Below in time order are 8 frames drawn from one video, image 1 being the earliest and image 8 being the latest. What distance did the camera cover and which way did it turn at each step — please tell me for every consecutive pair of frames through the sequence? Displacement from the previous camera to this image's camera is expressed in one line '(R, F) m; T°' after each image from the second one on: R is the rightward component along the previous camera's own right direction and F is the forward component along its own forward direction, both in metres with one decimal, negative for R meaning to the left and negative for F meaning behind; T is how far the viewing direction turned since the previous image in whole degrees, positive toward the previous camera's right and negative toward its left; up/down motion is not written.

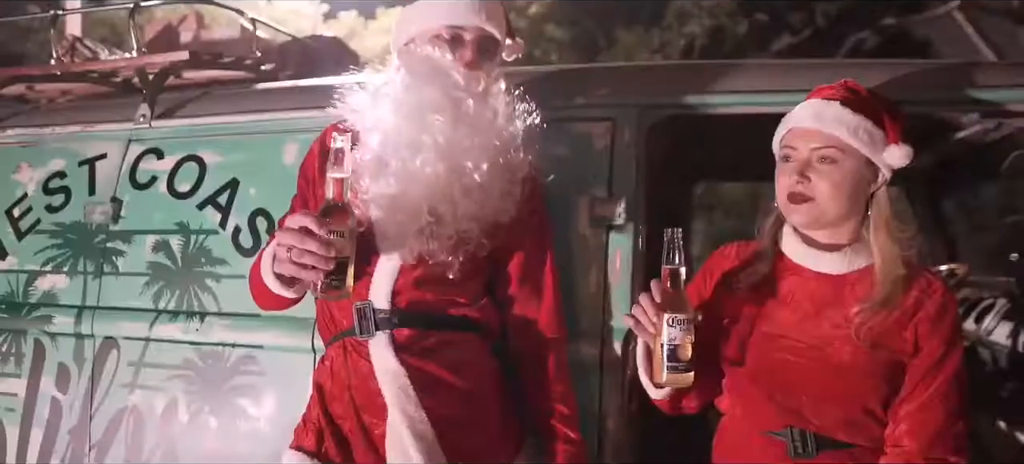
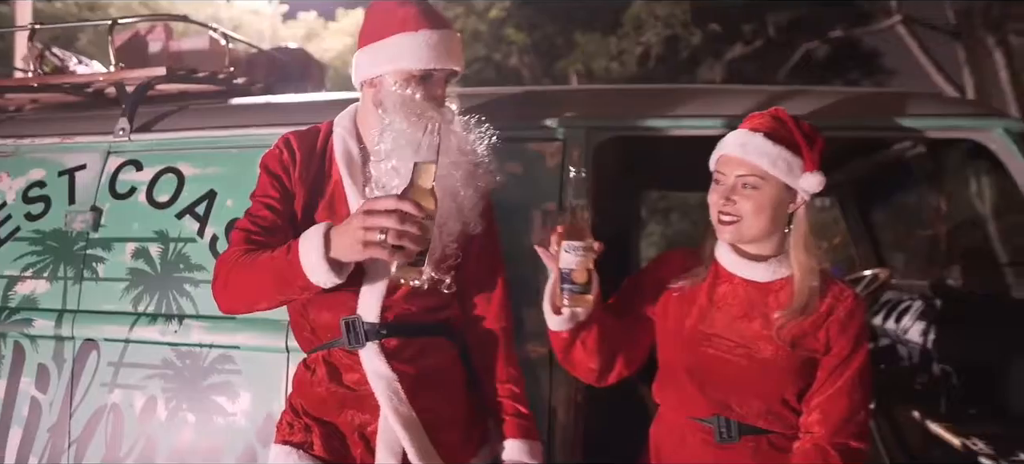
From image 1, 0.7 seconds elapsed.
(0.0, -0.2) m; +3°
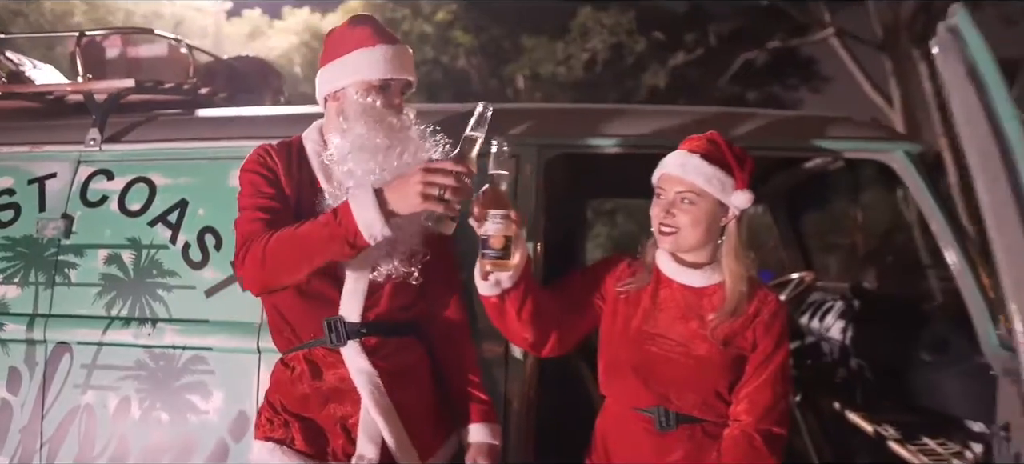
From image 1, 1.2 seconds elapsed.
(0.0, -0.2) m; +4°
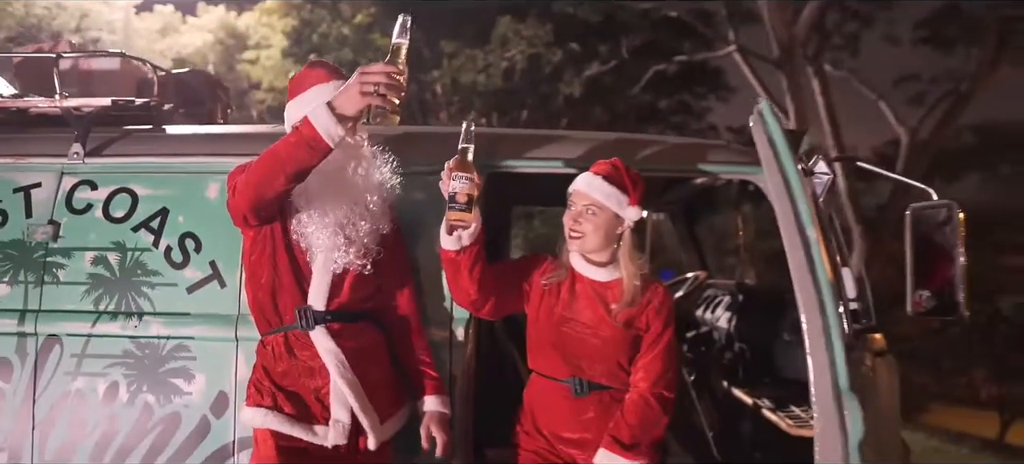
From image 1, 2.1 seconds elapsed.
(-0.1, -0.4) m; +6°
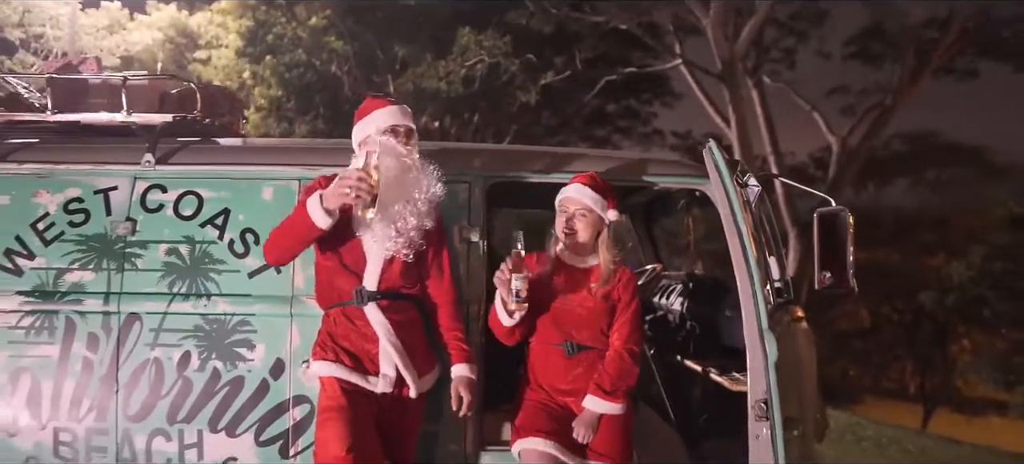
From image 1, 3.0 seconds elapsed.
(-0.2, -0.6) m; +4°
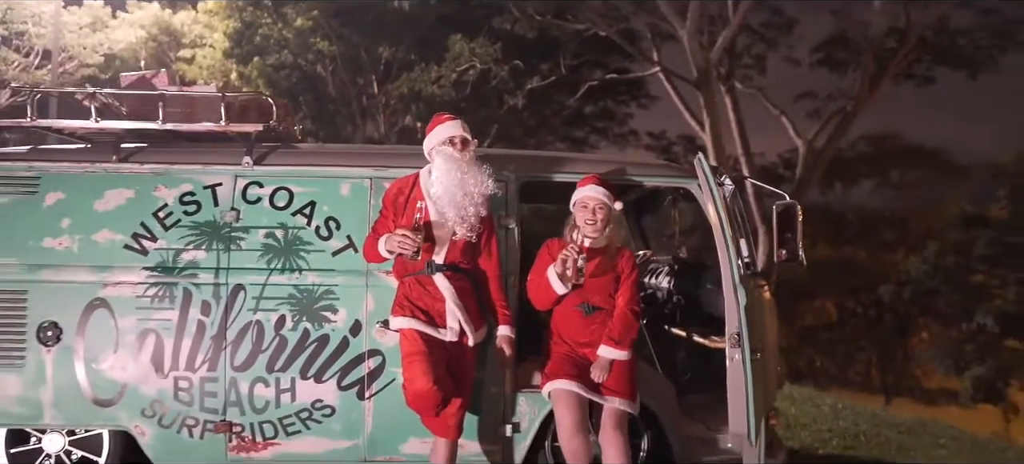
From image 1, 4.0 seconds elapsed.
(-0.3, -0.8) m; +2°
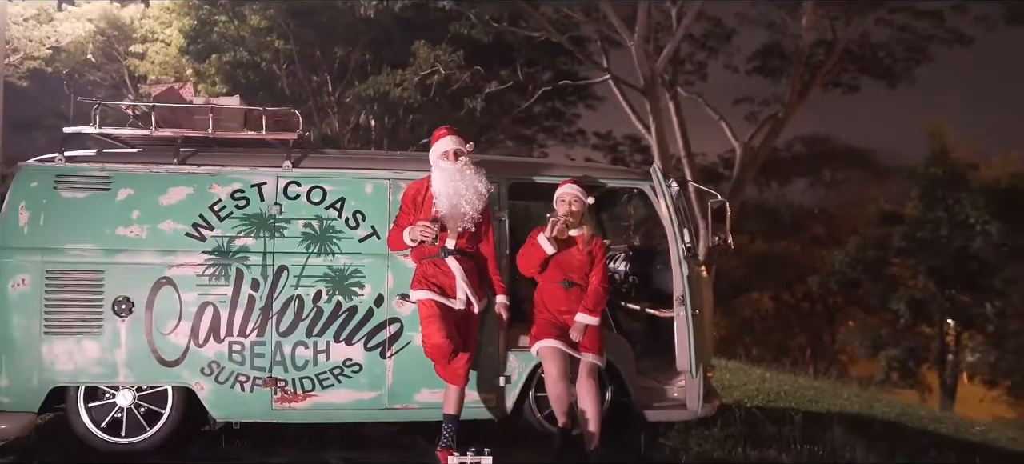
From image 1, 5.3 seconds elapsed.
(-0.3, -0.9) m; +4°
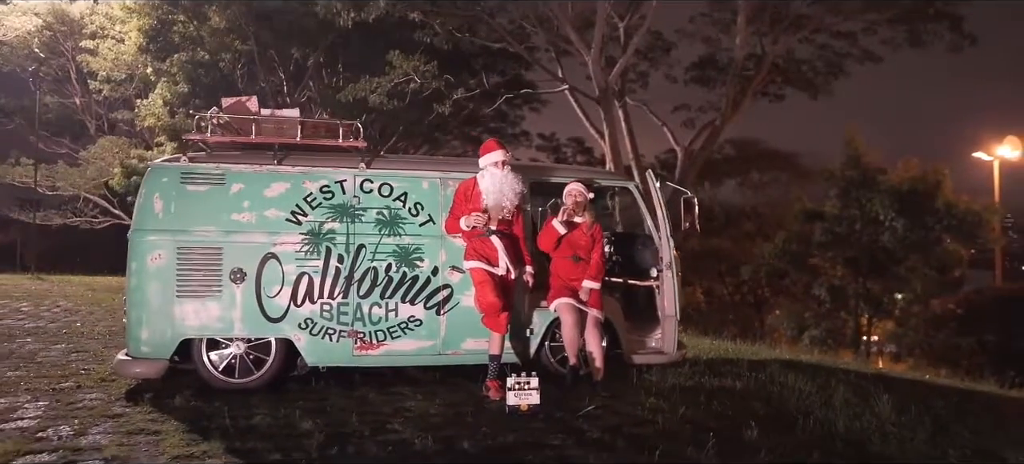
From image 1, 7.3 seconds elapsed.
(-0.7, -1.4) m; +5°
